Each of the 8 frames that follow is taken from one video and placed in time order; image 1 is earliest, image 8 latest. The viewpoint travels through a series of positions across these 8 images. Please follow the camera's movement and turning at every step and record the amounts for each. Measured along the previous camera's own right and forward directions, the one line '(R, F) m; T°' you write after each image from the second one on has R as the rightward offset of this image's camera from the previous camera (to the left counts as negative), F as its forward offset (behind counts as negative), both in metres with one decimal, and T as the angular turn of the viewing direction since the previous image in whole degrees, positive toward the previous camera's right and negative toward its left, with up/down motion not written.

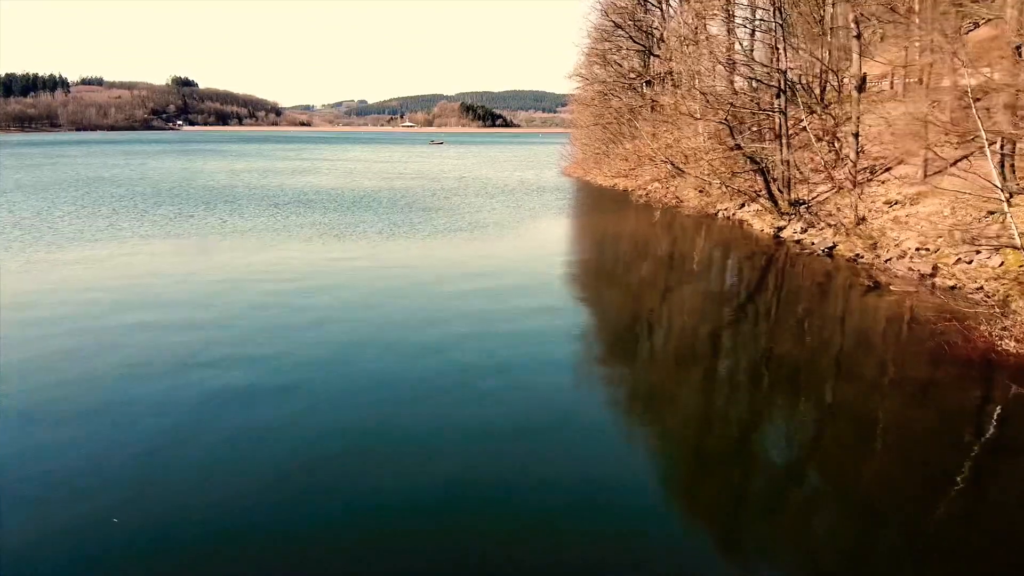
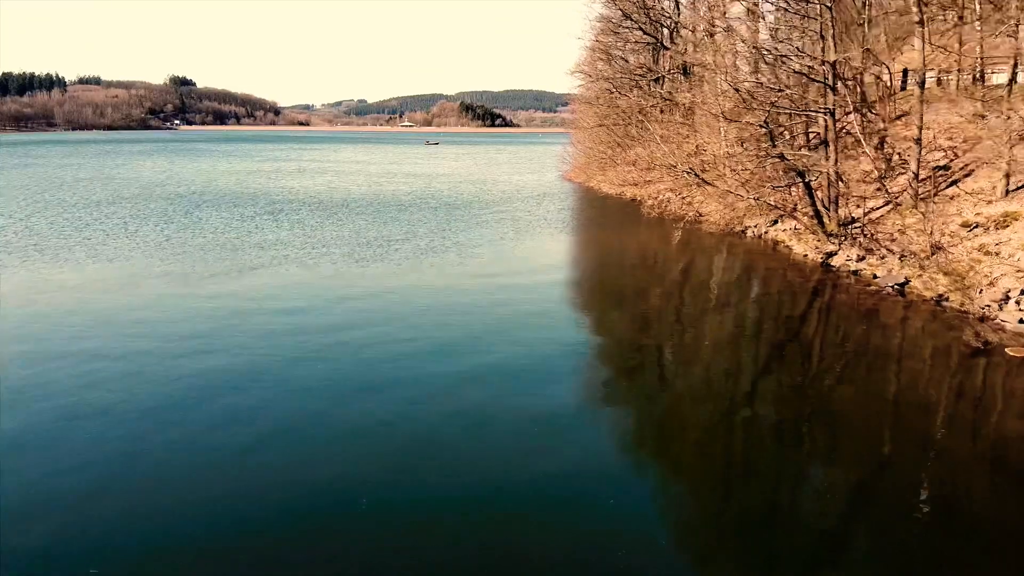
(+0.2, +4.0) m; 0°
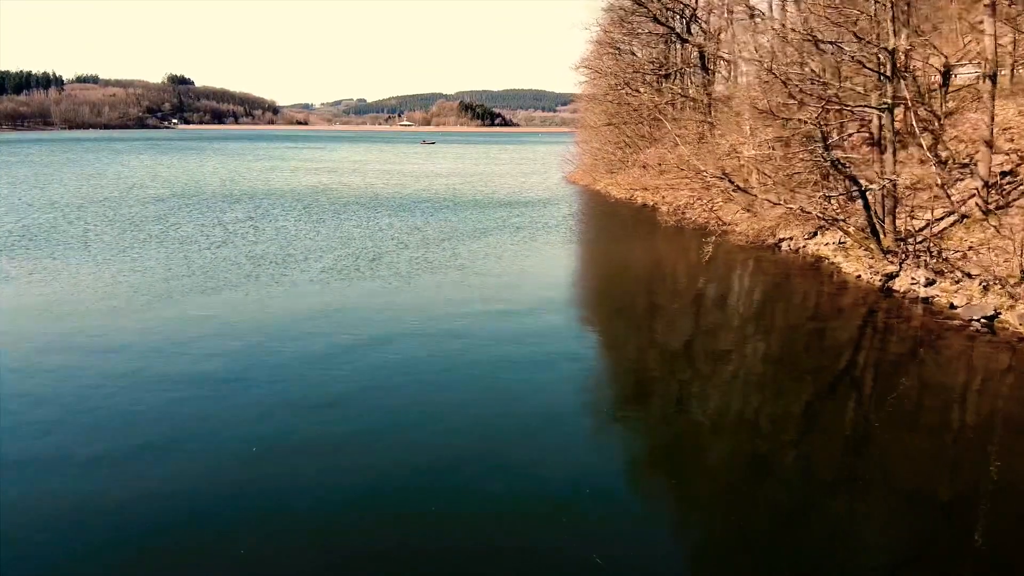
(-0.1, +2.7) m; 0°
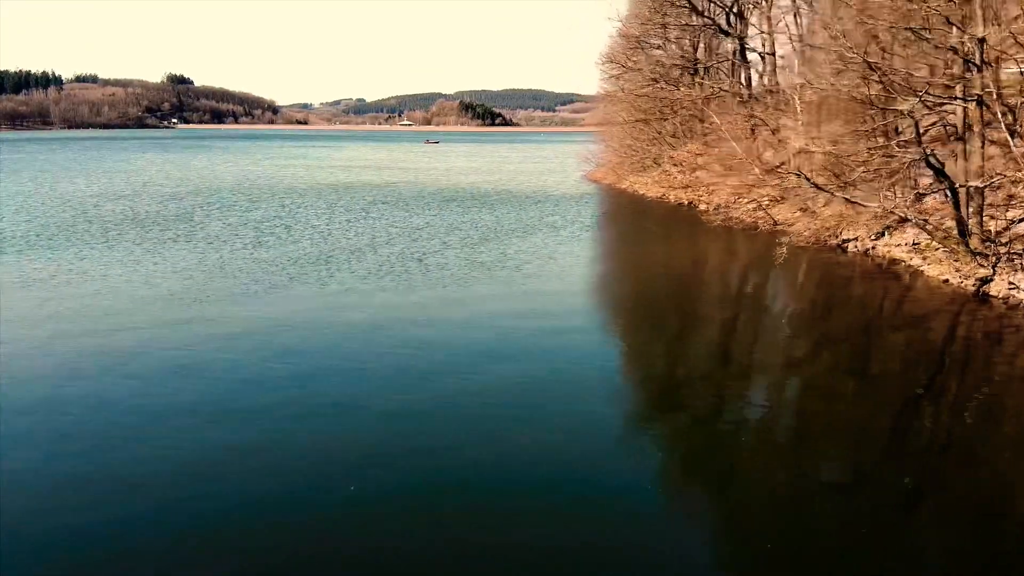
(-1.2, +1.1) m; 0°
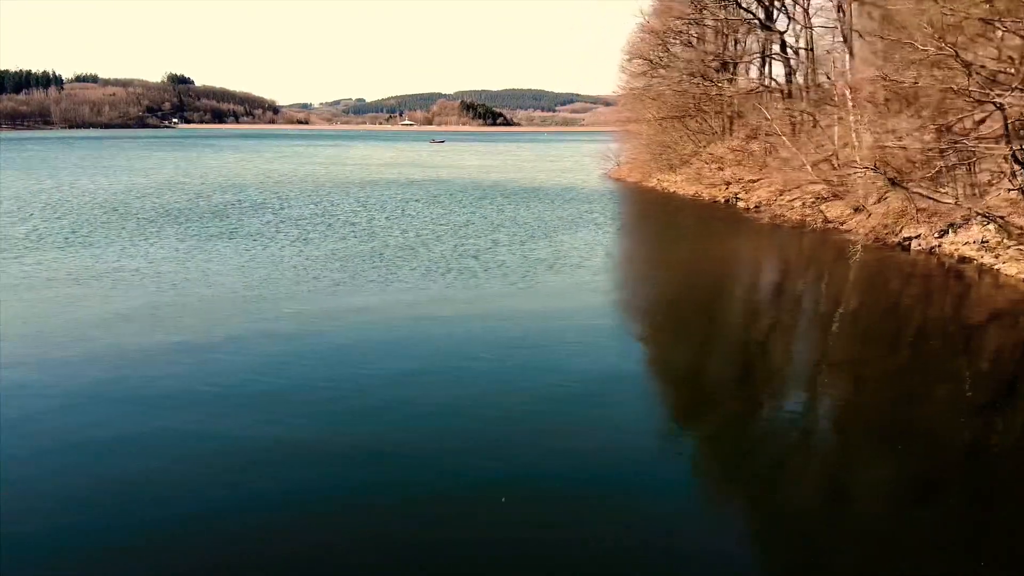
(-1.3, +0.5) m; 0°
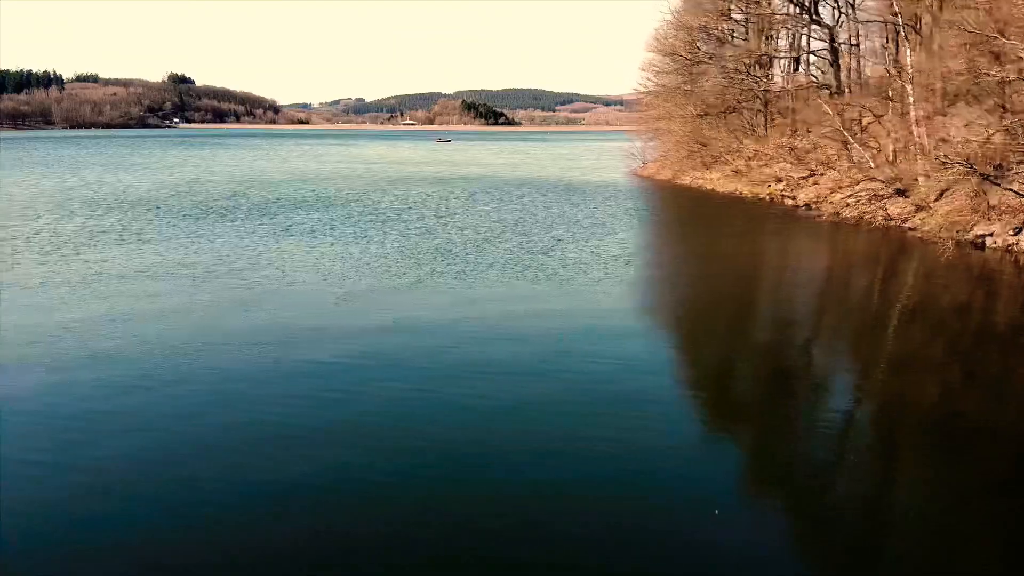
(-1.5, +0.3) m; 0°
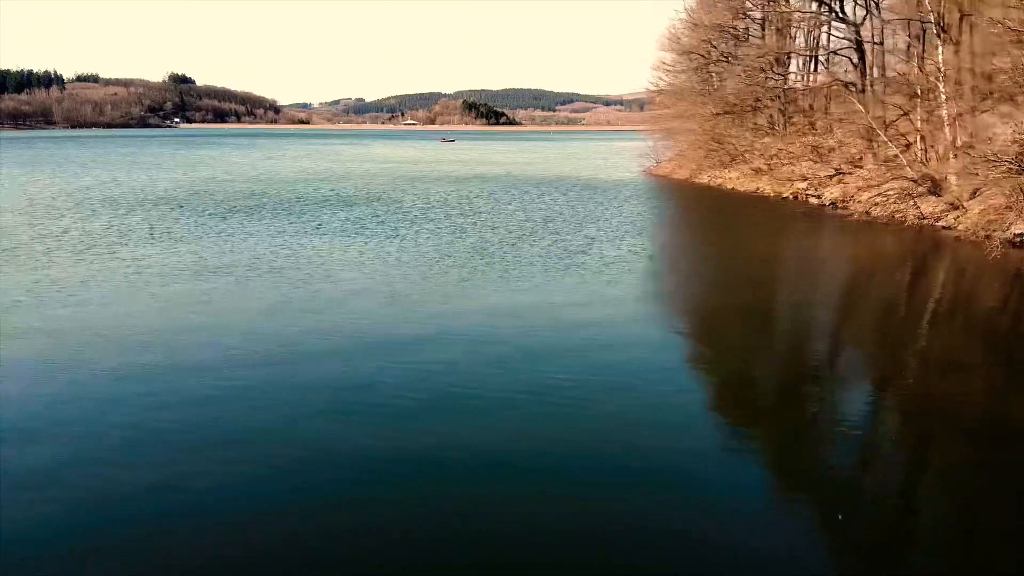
(-0.8, +0.1) m; 0°
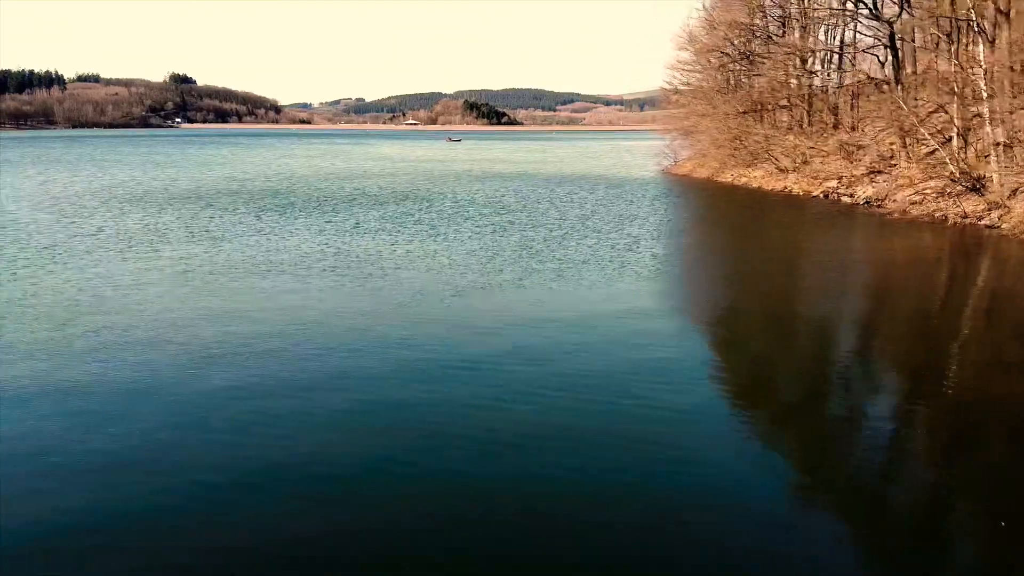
(-1.0, +0.2) m; 0°
